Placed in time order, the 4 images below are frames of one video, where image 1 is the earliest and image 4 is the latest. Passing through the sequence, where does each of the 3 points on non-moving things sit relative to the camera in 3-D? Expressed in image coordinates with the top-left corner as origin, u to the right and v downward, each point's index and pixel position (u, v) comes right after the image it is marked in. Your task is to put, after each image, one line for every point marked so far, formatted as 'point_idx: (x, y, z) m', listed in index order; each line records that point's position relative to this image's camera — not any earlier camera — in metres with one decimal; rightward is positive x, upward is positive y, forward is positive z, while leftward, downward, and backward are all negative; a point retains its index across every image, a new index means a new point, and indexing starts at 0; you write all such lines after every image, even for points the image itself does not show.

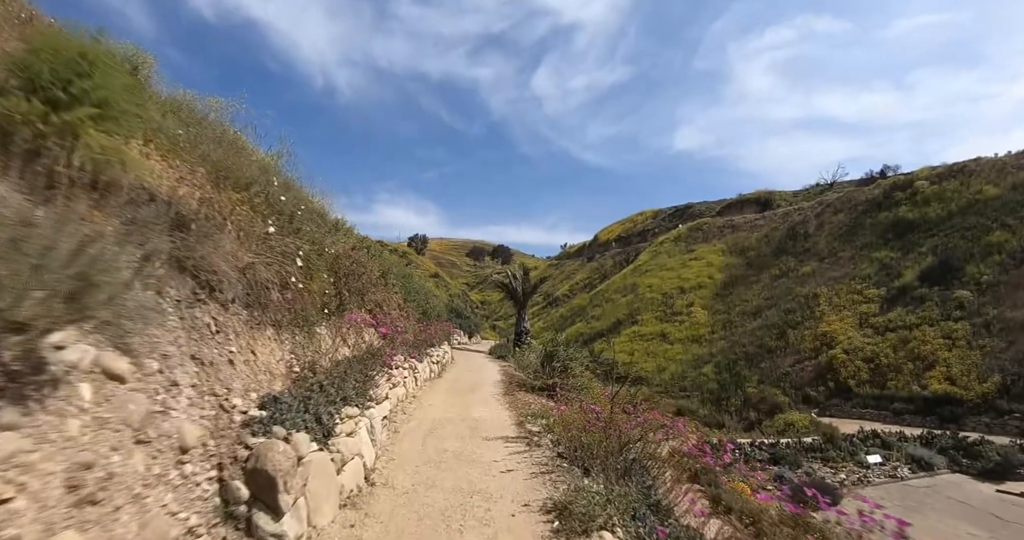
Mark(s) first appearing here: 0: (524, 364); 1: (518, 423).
0: (+0.5, -3.3, +15.0) m
1: (+0.1, -2.8, +7.9) m
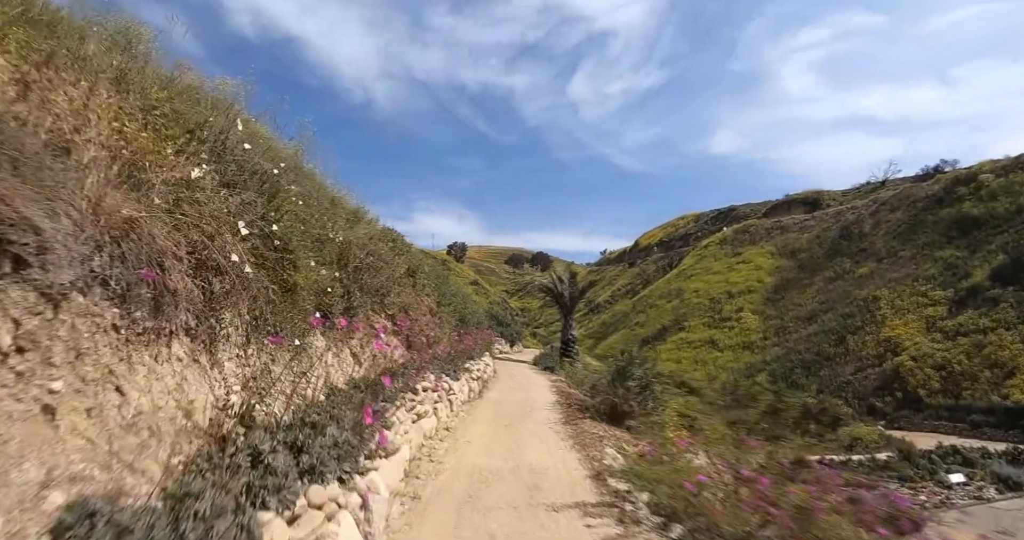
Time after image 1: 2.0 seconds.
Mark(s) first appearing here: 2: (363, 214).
0: (+2.1, -3.2, +12.6) m
1: (+1.0, -2.6, +5.6) m
2: (-3.6, +1.3, +10.1) m
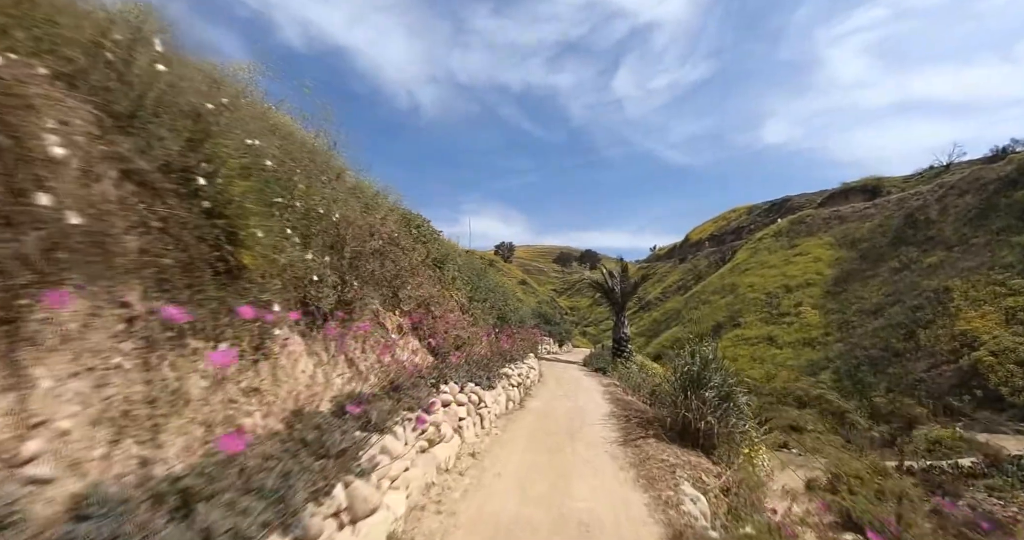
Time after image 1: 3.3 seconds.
0: (+3.3, -2.9, +10.8) m
1: (+1.4, -2.4, +4.0) m
2: (-2.8, +1.5, +9.0) m
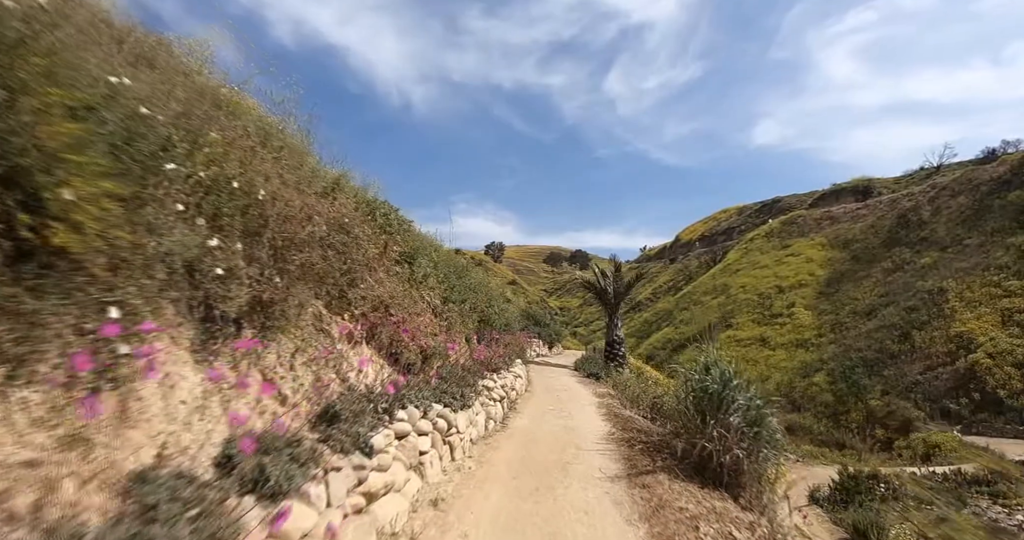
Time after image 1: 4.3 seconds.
0: (+2.9, -2.8, +9.7) m
1: (+1.2, -2.3, +2.8) m
2: (-3.1, +1.5, +7.7) m
